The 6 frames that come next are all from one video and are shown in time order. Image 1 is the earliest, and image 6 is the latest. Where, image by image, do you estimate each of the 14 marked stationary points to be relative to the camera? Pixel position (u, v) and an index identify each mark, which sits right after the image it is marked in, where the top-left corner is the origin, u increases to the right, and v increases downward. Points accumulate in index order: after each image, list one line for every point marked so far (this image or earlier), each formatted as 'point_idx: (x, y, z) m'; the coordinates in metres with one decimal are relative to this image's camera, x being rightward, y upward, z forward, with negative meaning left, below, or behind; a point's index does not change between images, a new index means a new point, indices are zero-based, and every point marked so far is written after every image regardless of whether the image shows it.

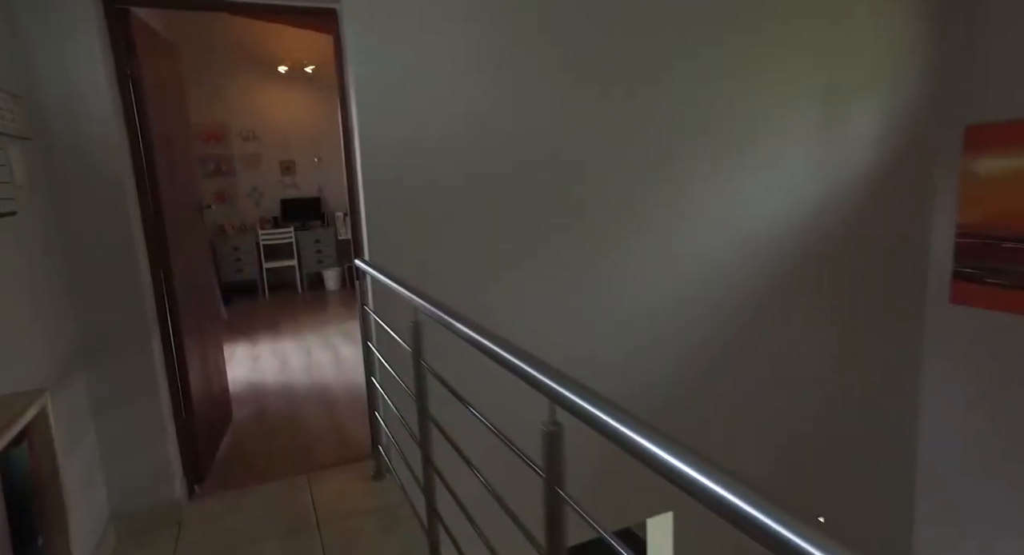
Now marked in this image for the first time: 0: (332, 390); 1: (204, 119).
0: (-1.1, -0.7, +3.4) m
1: (-3.5, +1.8, +6.5) m
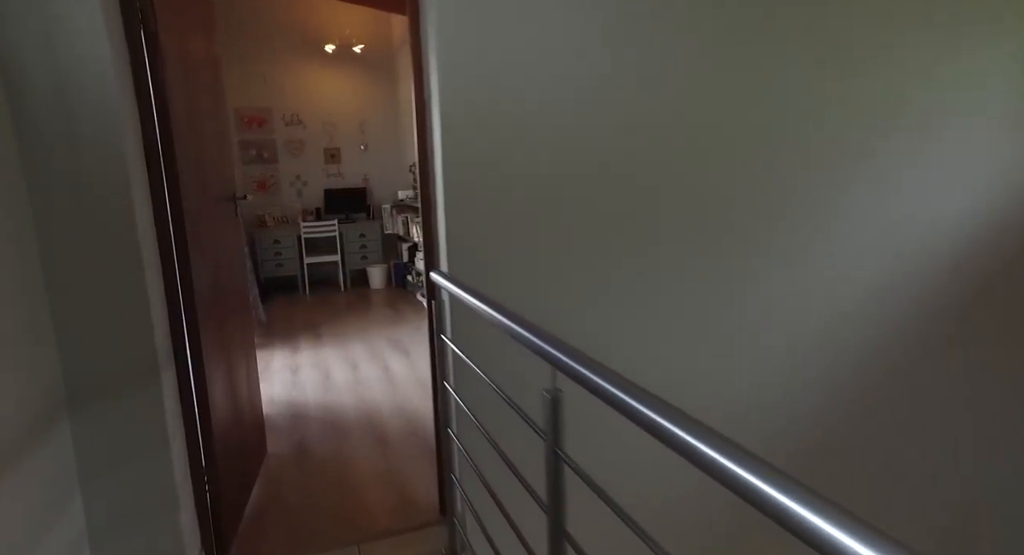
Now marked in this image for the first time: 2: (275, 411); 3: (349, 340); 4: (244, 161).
0: (-0.6, -0.7, +2.9) m
1: (-2.8, +1.8, +6.1) m
2: (-1.2, -0.7, +3.0) m
3: (-1.2, -0.5, +4.2) m
4: (-2.9, +1.2, +6.1) m
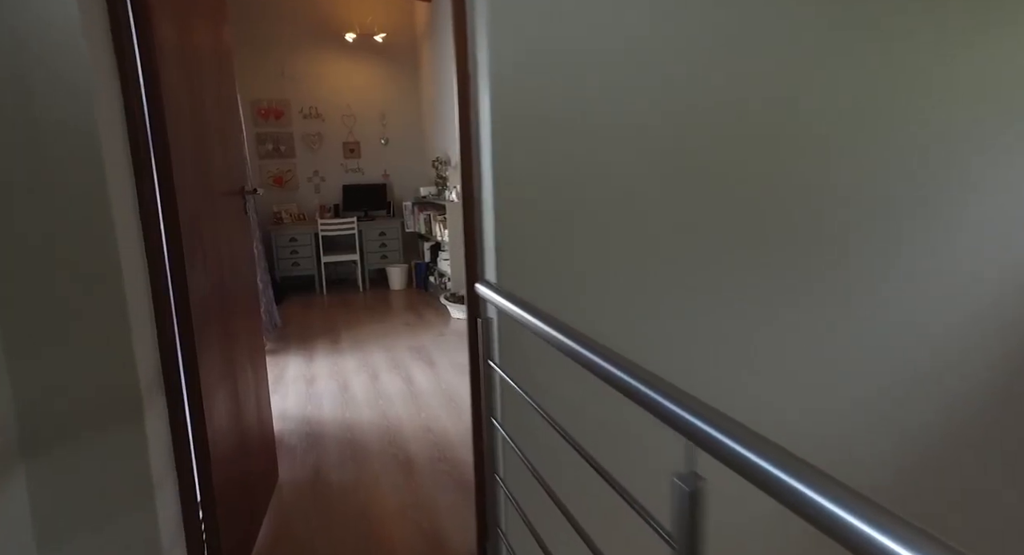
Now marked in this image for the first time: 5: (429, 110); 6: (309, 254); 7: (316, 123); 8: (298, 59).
0: (-0.5, -0.7, +2.6) m
1: (-2.5, +1.9, +5.8) m
2: (-1.1, -0.7, +2.7) m
3: (-1.0, -0.5, +3.9) m
4: (-2.6, +1.3, +5.9) m
5: (-0.9, +1.8, +6.0) m
6: (-2.0, +0.2, +5.7) m
7: (-2.1, +1.6, +6.0) m
8: (-2.2, +2.2, +5.9) m
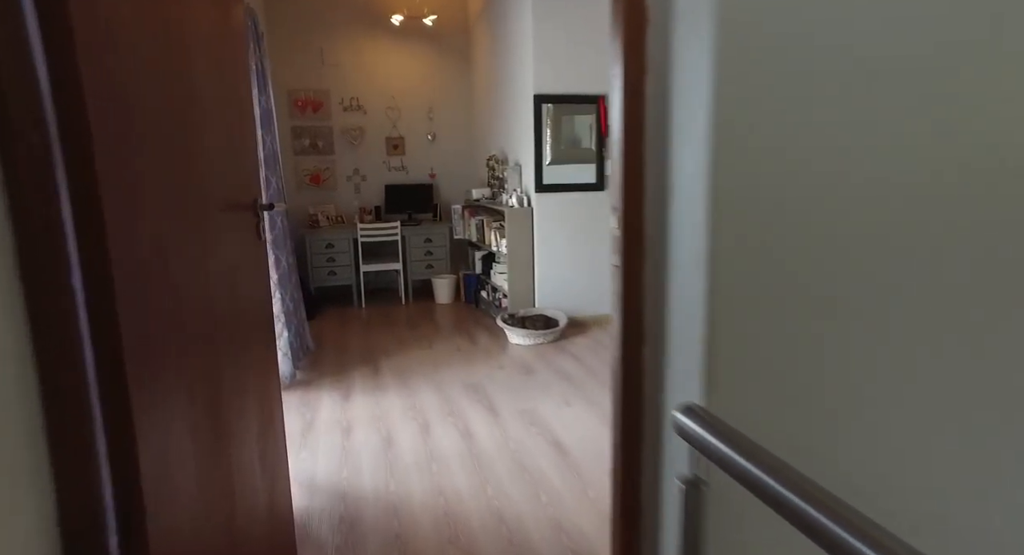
0: (-0.1, -0.9, +1.9) m
1: (-1.9, +1.8, +5.3) m
2: (-0.7, -0.8, +2.1) m
3: (-0.5, -0.6, +3.2) m
4: (-2.0, +1.2, +5.3) m
5: (-0.3, +1.6, +5.4) m
6: (-1.5, +0.1, +5.2) m
7: (-1.5, +1.5, +5.4) m
8: (-1.6, +2.2, +5.3) m
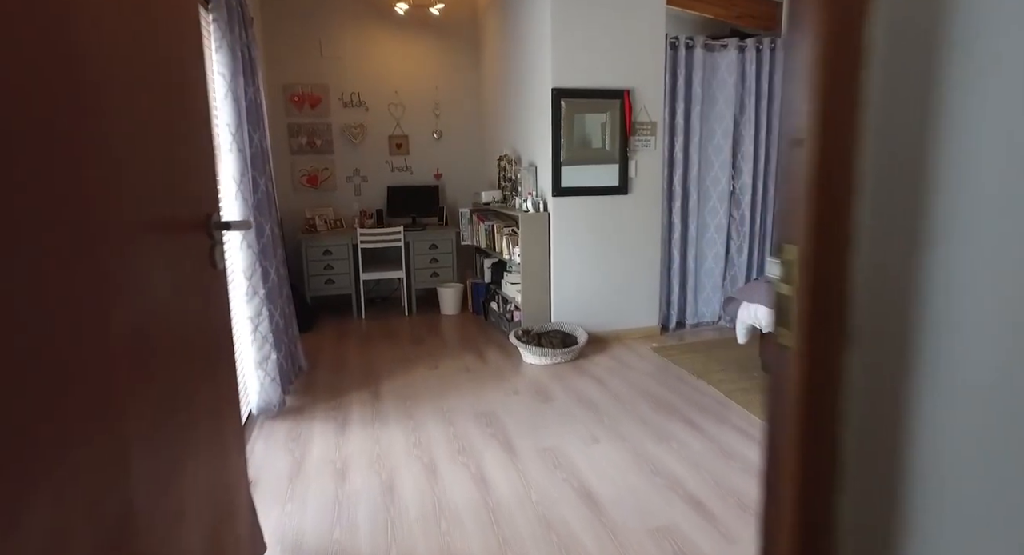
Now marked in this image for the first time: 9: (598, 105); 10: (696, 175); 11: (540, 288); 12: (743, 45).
0: (0.0, -0.9, +1.5) m
1: (-1.8, +1.7, +4.9) m
2: (-0.6, -0.9, +1.7) m
3: (-0.4, -0.7, +2.9) m
4: (-1.9, +1.1, +5.0) m
5: (-0.2, +1.6, +5.0) m
6: (-1.4, +0.1, +4.8) m
7: (-1.4, +1.5, +5.1) m
8: (-1.5, +2.1, +4.9) m
9: (+0.6, +1.1, +3.8) m
10: (+1.3, +0.7, +4.1) m
11: (+0.2, -0.1, +4.0) m
12: (+1.6, +1.6, +4.0) m
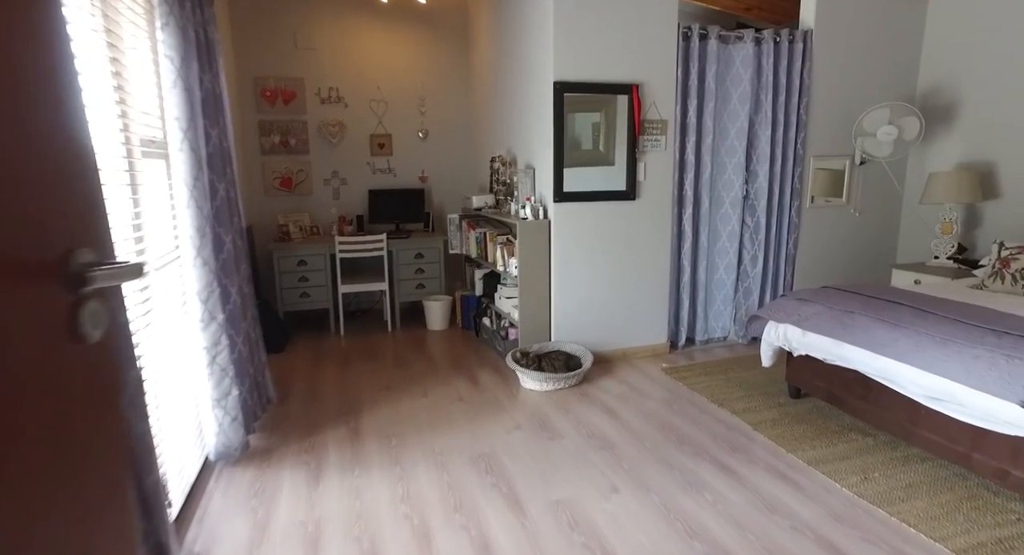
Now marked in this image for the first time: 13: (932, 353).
0: (0.0, -1.0, +1.1) m
1: (-1.9, +1.6, +4.4) m
2: (-0.6, -1.0, +1.3) m
3: (-0.4, -0.8, +2.5) m
4: (-2.0, +1.0, +4.5) m
5: (-0.2, +1.5, +4.6) m
6: (-1.4, 0.0, +4.3) m
7: (-1.4, +1.4, +4.6) m
8: (-1.5, +2.0, +4.5) m
9: (+0.5, +1.0, +3.4) m
10: (+1.3, +0.6, +3.7) m
11: (+0.2, -0.2, +3.6) m
12: (+1.6, +1.5, +3.6) m
13: (+1.6, -0.3, +2.2) m
